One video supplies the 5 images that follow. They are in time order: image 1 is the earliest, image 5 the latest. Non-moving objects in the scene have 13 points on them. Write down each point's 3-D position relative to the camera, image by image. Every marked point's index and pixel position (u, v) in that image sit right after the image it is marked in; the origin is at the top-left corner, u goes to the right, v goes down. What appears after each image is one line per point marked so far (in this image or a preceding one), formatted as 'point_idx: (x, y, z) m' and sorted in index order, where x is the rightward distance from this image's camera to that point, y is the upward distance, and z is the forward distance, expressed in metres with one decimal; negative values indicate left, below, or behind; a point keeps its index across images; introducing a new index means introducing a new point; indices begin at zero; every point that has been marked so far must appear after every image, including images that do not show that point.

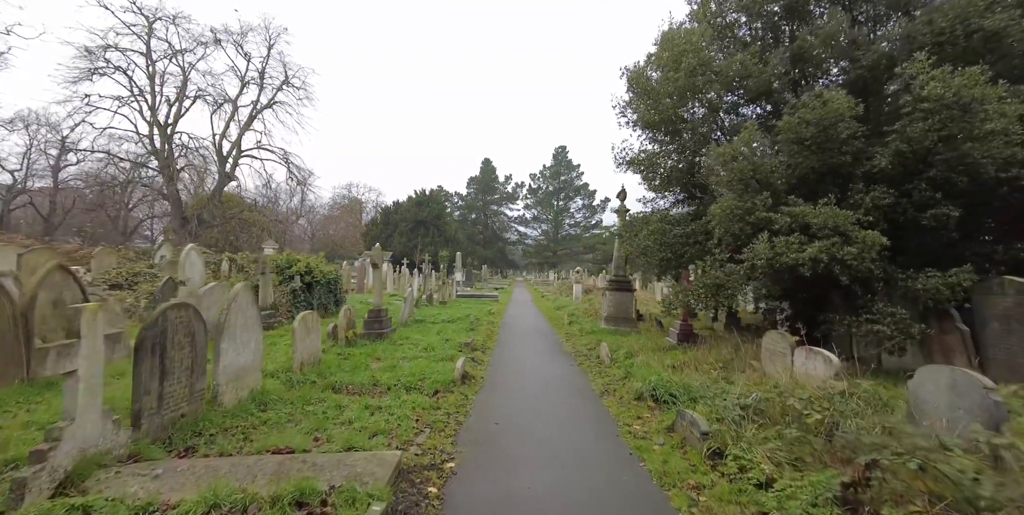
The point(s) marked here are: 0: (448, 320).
0: (-2.0, -1.9, +13.4) m
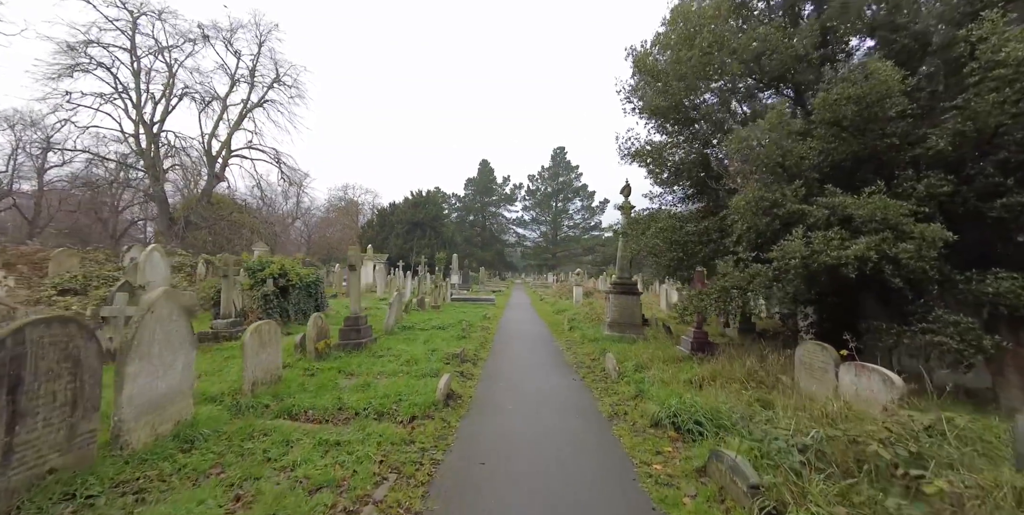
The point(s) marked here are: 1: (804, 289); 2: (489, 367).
0: (-2.1, -2.0, +12.4) m
1: (+4.2, -0.5, +6.3) m
2: (-0.4, -2.1, +8.5) m
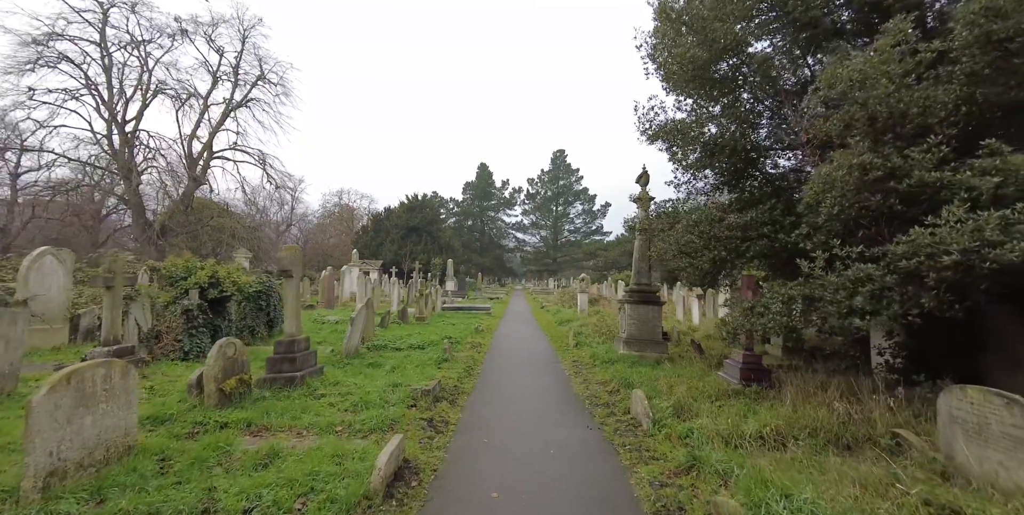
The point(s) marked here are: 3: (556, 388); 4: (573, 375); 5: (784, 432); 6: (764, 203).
0: (-2.2, -2.1, +10.2) m
1: (+4.0, -0.4, +4.2) m
2: (-0.6, -2.1, +6.3) m
3: (+0.8, -2.3, +7.8) m
4: (+1.2, -2.4, +8.9) m
5: (+2.9, -1.8, +4.7) m
6: (+4.5, +1.0, +8.2) m
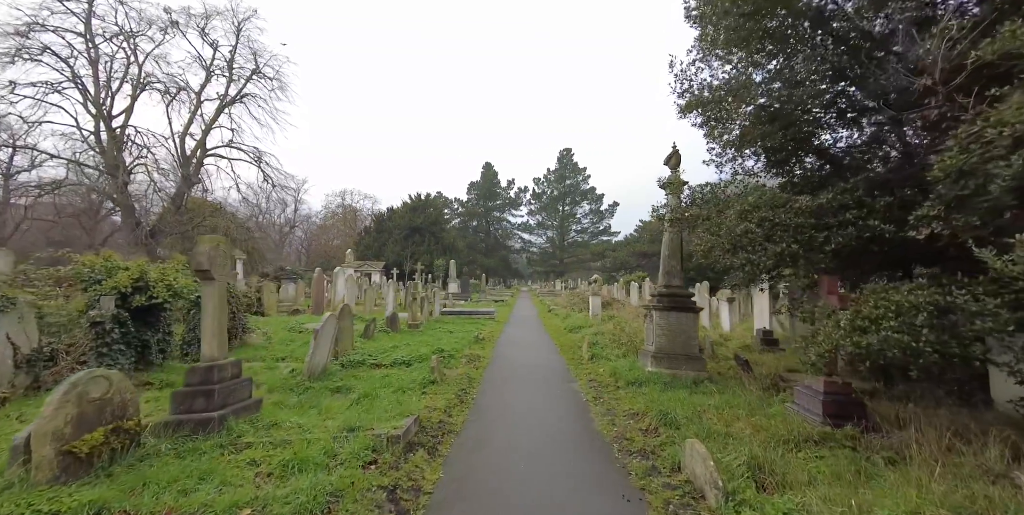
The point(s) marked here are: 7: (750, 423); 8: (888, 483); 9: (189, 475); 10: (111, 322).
0: (-2.1, -2.0, +8.5) m
1: (+4.0, -0.3, +2.3) m
2: (-0.5, -2.1, +4.6) m
3: (+0.8, -2.2, +6.0) m
4: (+1.3, -2.3, +7.1) m
5: (+2.9, -1.8, +2.9) m
6: (+4.6, +1.0, +6.4) m
7: (+2.8, -1.9, +5.3) m
8: (+3.0, -1.8, +3.6) m
9: (-2.6, -1.7, +3.6) m
10: (-5.5, -0.9, +6.2) m
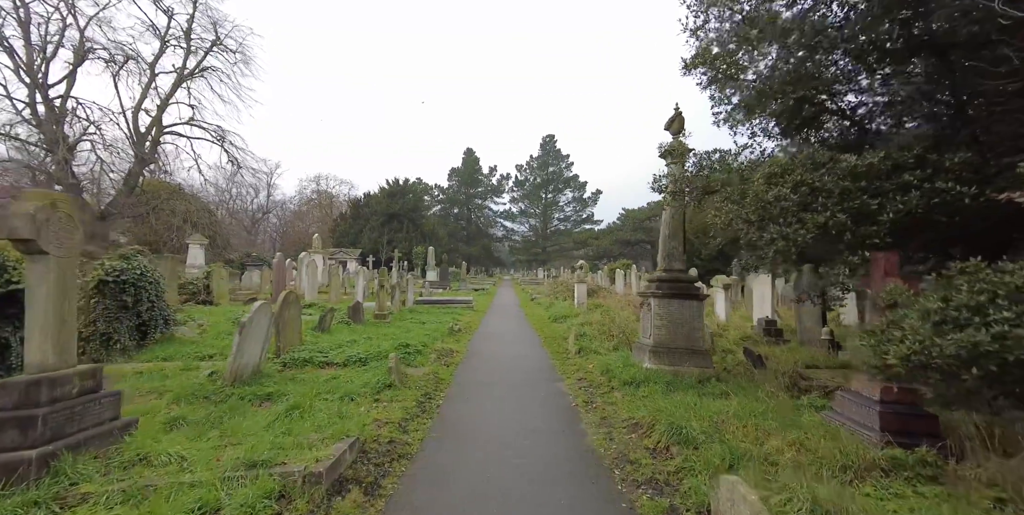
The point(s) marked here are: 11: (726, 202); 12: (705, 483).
0: (-2.5, -1.7, +7.1) m
1: (+3.9, -0.1, +1.2) m
2: (-0.8, -1.8, +3.3) m
3: (+0.5, -1.9, +4.8) m
4: (+0.9, -2.0, +5.9) m
5: (+2.7, -1.5, +1.8) m
6: (+4.3, +1.3, +5.2) m
7: (+2.6, -1.7, +4.1) m
8: (+2.8, -1.6, +2.4) m
9: (-2.8, -1.5, +2.2) m
10: (-5.8, -0.6, +4.6) m
11: (+2.9, +0.8, +5.9) m
12: (+1.5, -1.7, +3.5) m
